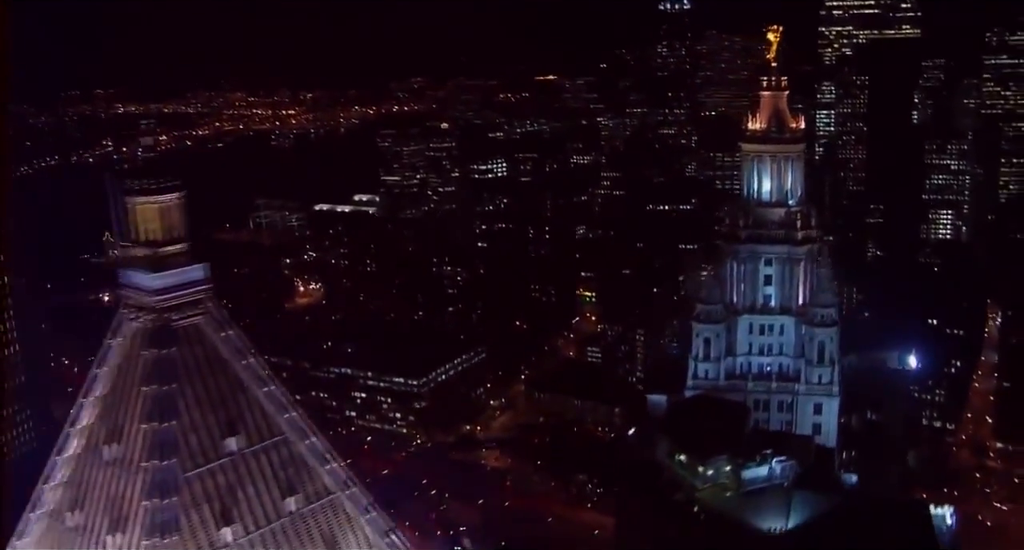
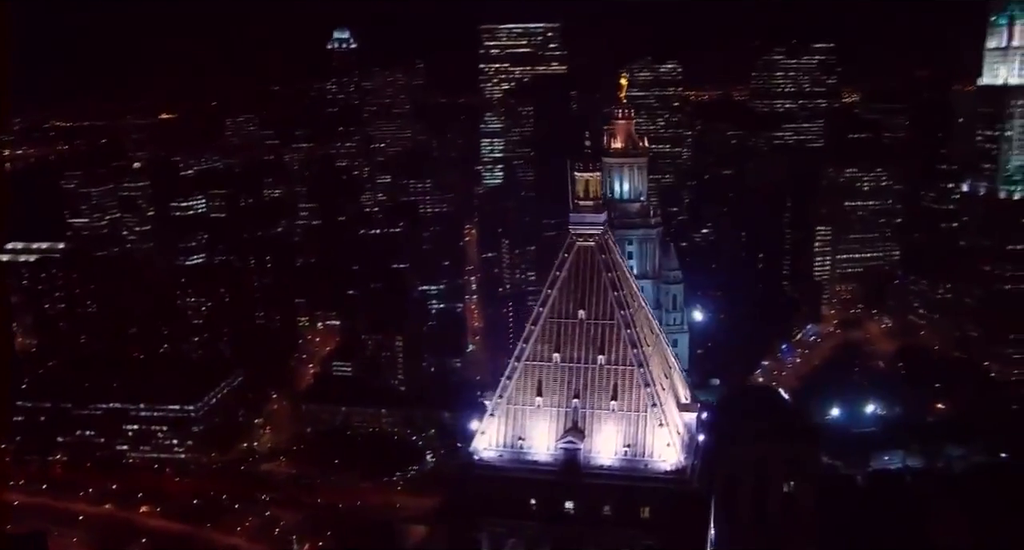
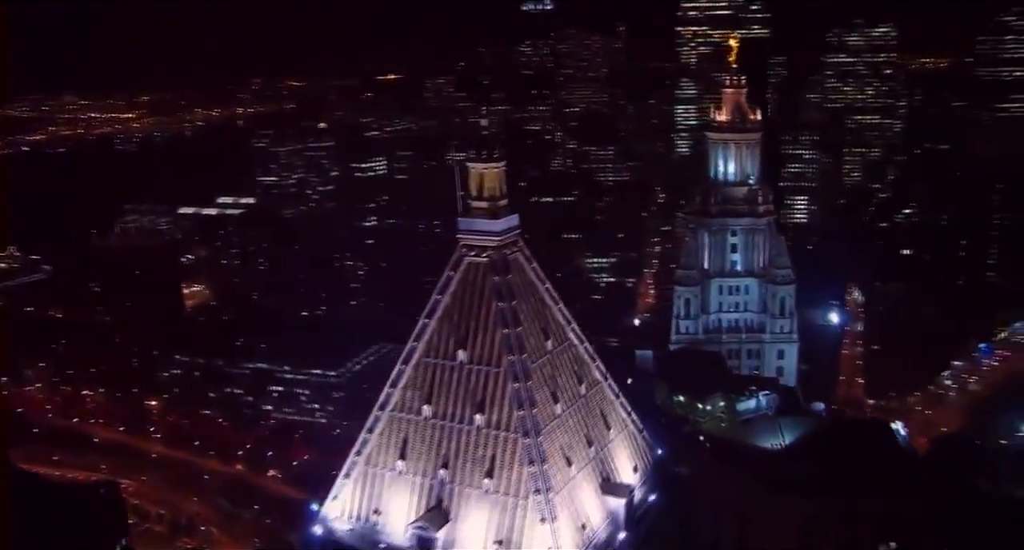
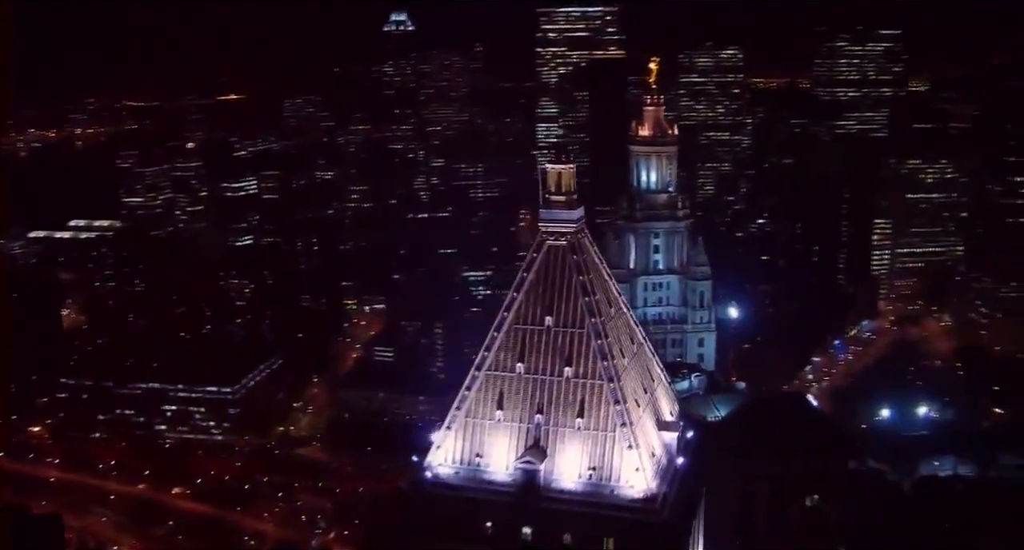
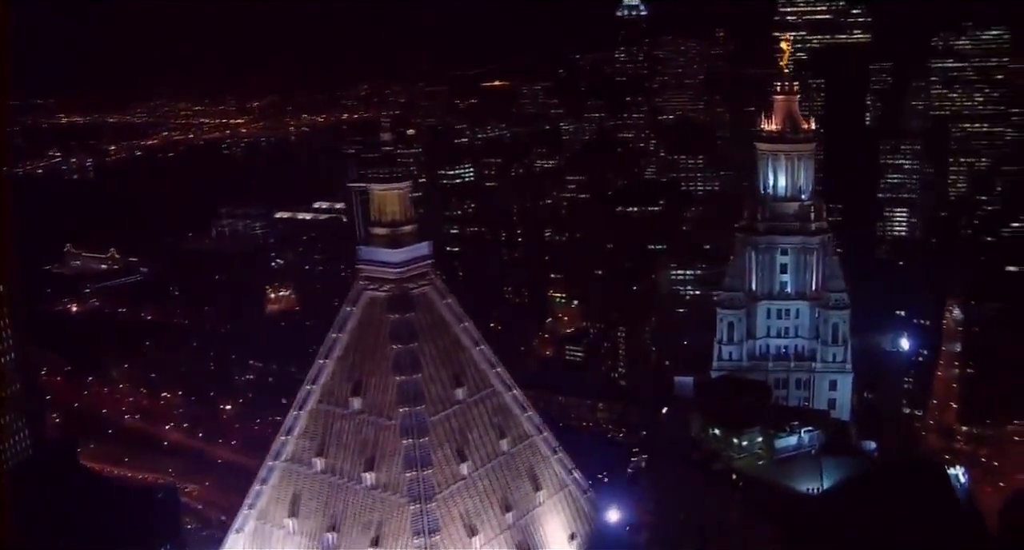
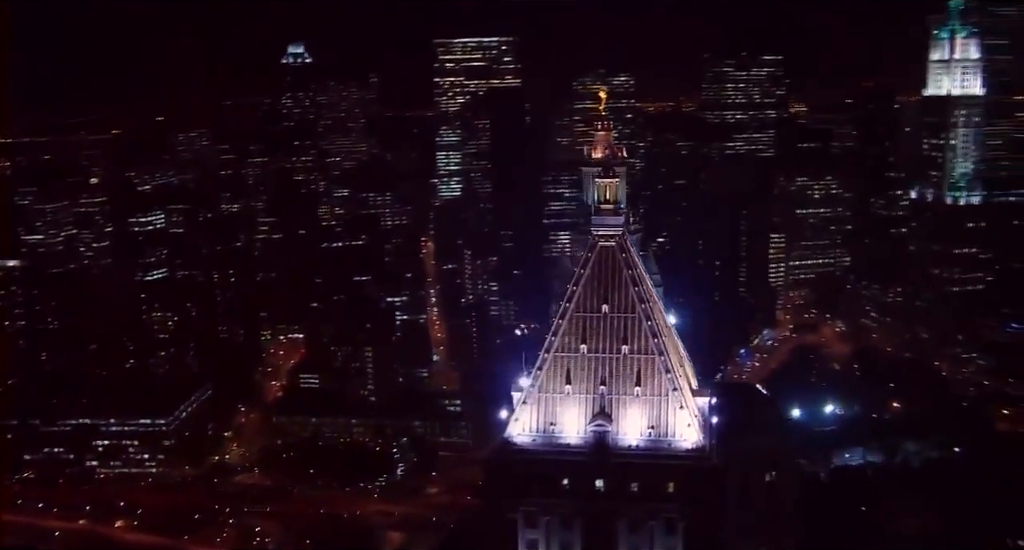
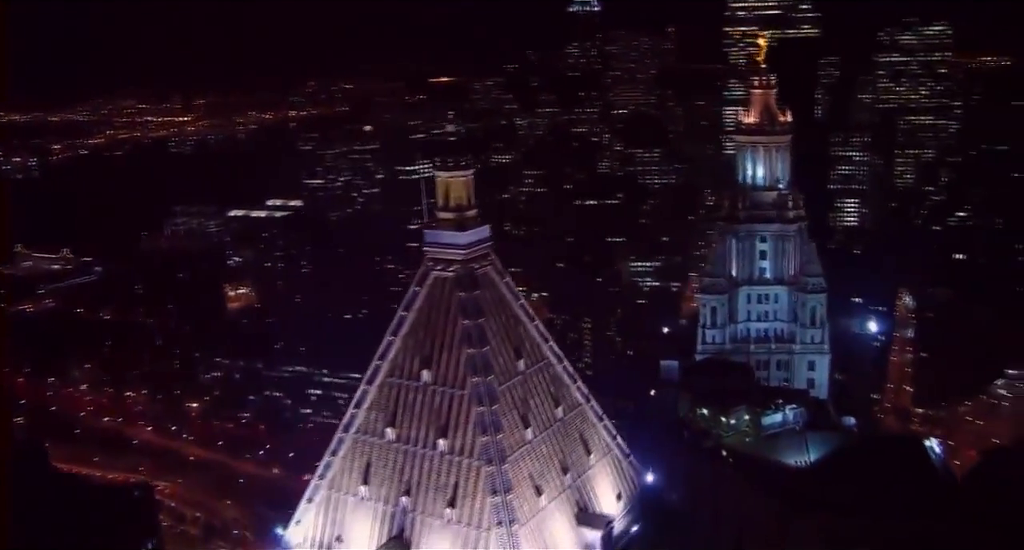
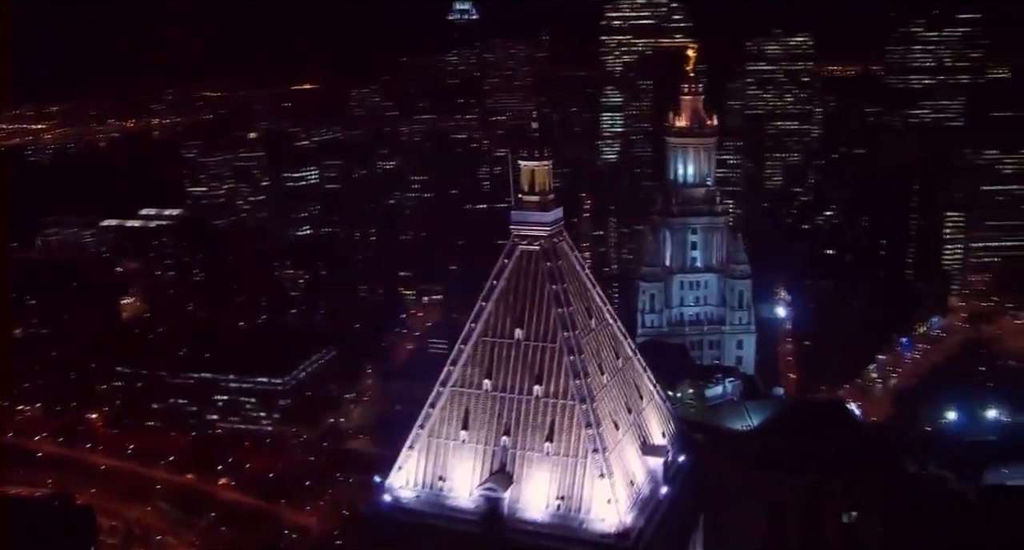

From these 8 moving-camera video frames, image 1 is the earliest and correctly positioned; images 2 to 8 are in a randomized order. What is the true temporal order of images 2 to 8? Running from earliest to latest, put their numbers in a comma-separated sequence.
5, 7, 3, 8, 4, 2, 6
